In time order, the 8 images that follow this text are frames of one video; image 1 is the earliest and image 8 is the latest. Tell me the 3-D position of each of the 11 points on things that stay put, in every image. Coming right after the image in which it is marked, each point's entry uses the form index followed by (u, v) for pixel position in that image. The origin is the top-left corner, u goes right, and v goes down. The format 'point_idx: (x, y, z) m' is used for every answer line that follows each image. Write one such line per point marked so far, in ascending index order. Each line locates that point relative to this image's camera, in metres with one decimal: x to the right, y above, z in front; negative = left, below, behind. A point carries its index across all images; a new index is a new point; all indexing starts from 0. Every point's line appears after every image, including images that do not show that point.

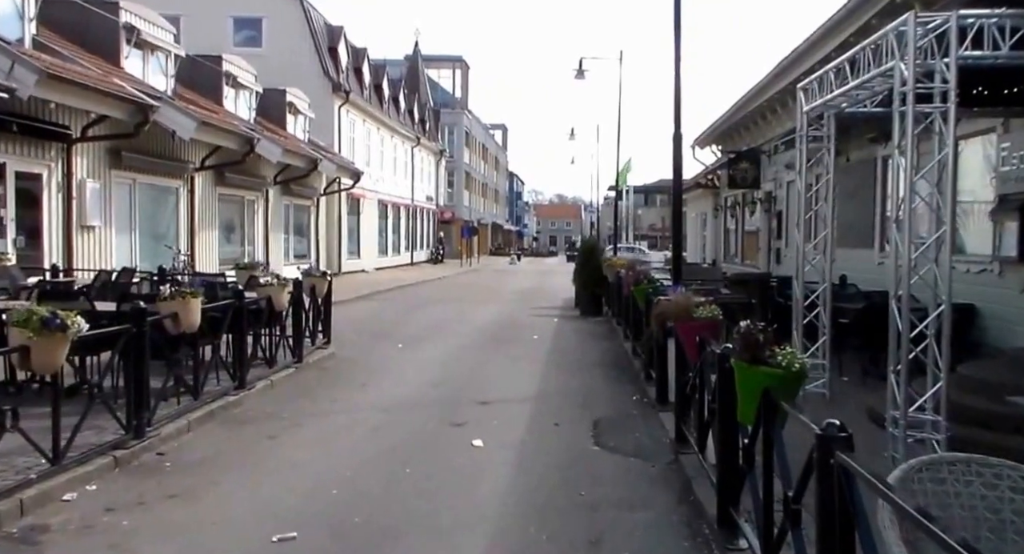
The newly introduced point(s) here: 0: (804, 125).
0: (+3.0, +1.5, +7.7) m
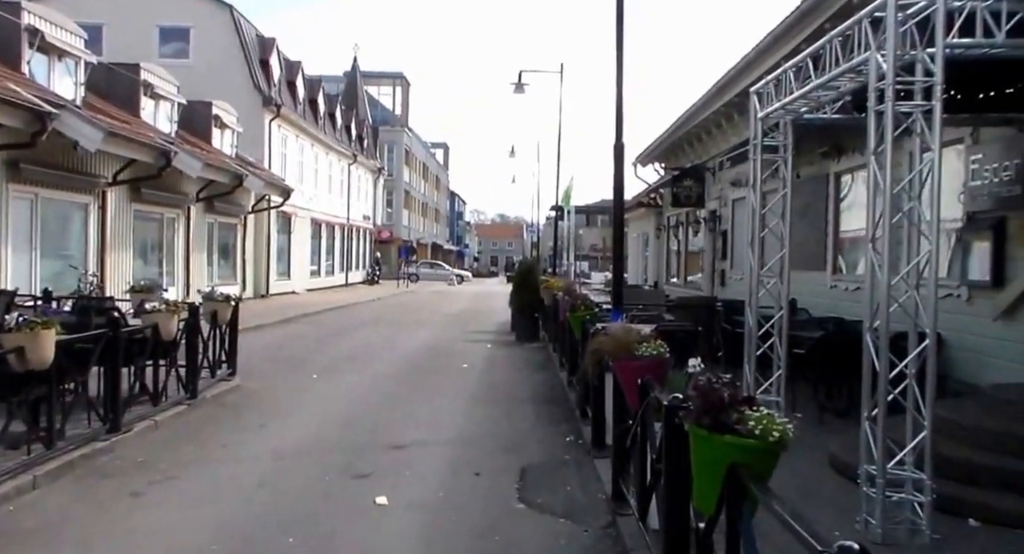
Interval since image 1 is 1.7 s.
0: (+2.2, +1.3, +6.8) m
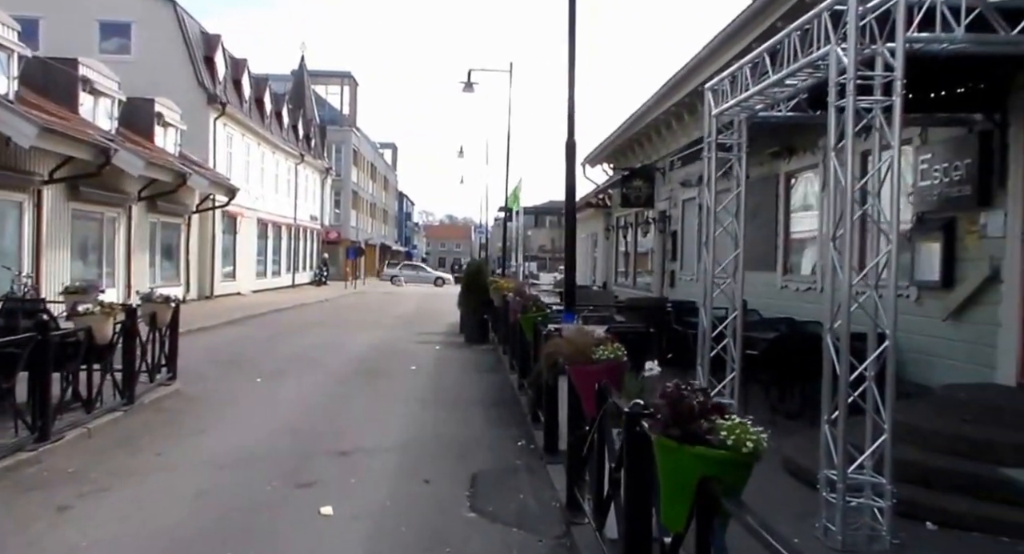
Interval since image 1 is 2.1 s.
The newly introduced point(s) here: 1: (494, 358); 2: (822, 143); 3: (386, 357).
0: (+1.8, +1.3, +6.7) m
1: (-0.4, -1.7, +15.7) m
2: (+3.9, +1.7, +9.3) m
3: (-2.7, -1.7, +16.0) m
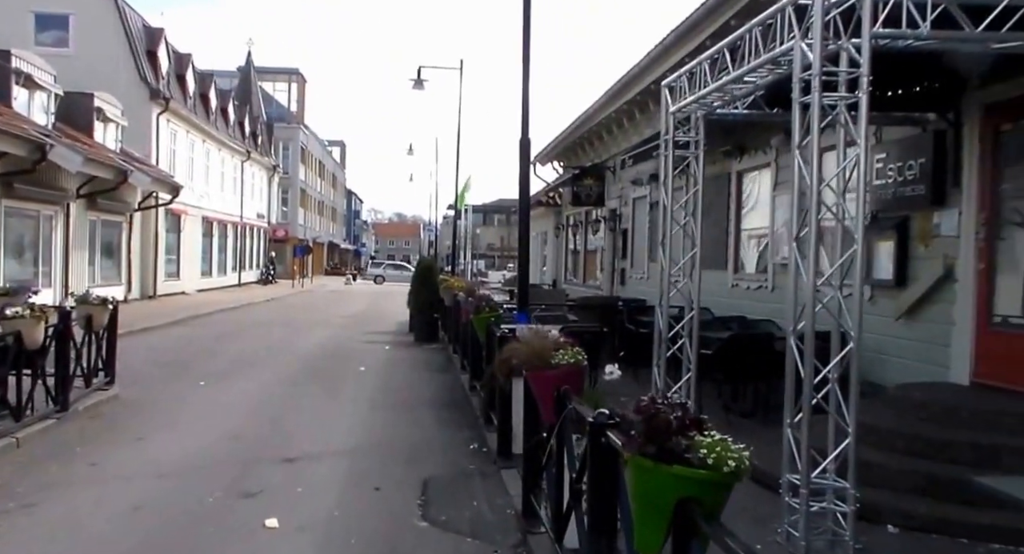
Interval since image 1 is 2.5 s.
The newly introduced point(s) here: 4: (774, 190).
0: (+1.4, +1.3, +6.6) m
1: (-1.4, -1.7, +15.5) m
2: (+3.3, +1.7, +9.3) m
3: (-3.7, -1.7, +15.6) m
4: (+3.3, +1.1, +9.5) m
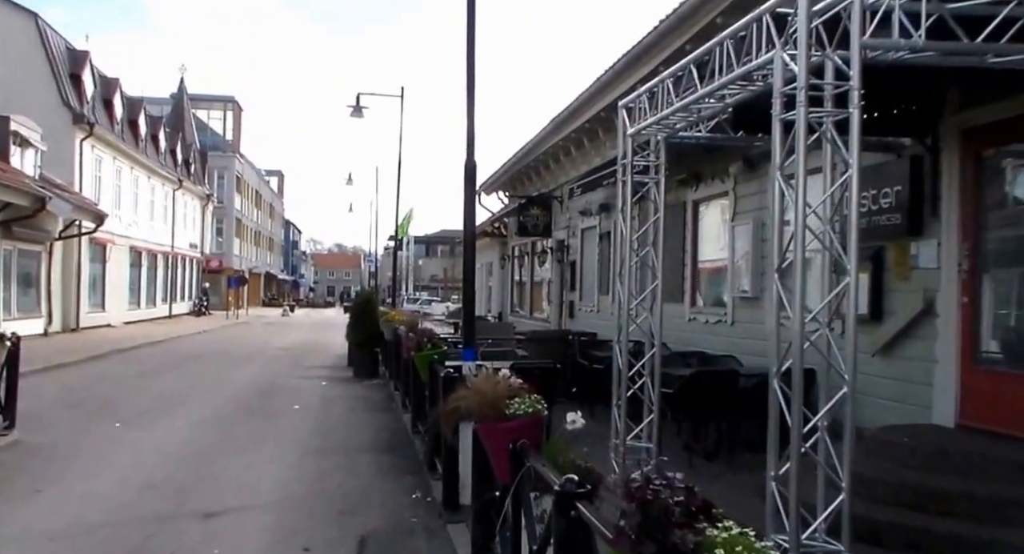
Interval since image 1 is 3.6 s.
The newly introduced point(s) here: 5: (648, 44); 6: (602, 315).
0: (+1.0, +1.0, +6.1) m
1: (-2.5, -2.3, +14.7) m
2: (+2.6, +1.3, +9.0) m
3: (-4.8, -2.3, +14.6) m
4: (+2.6, +0.7, +9.2) m
5: (+1.7, +2.9, +9.5) m
6: (+1.7, -0.7, +14.5) m
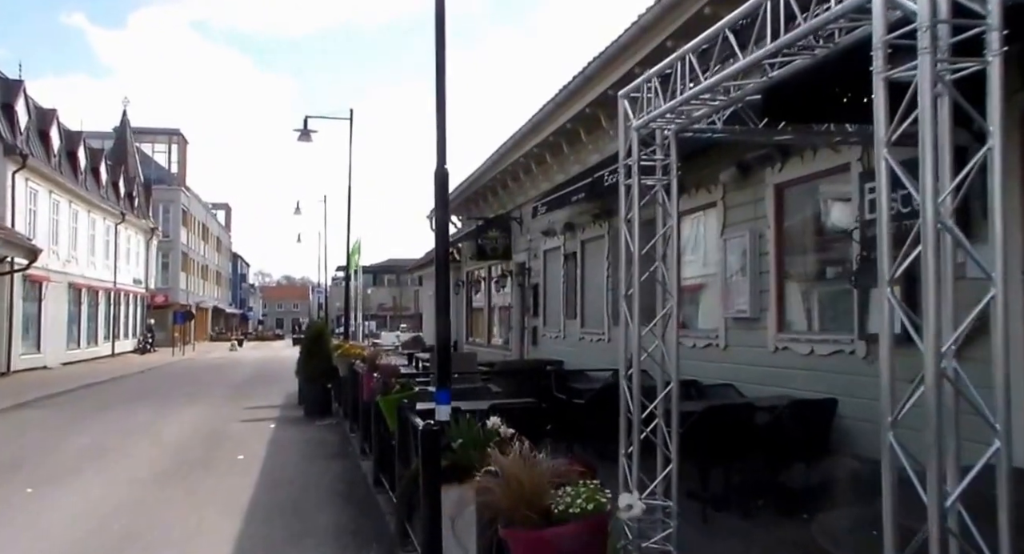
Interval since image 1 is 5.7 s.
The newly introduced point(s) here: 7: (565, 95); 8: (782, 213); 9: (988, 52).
0: (+0.8, +0.9, +5.2) m
1: (-3.0, -2.8, +13.4) m
2: (+2.3, +1.1, +8.2) m
3: (-5.3, -2.9, +13.2) m
4: (+2.3, +0.5, +8.3) m
5: (+1.3, +2.7, +8.7) m
6: (+1.1, -1.2, +13.6) m
7: (+0.8, +2.7, +11.2) m
8: (+2.6, +0.6, +7.3) m
9: (+1.6, +0.8, +2.8) m
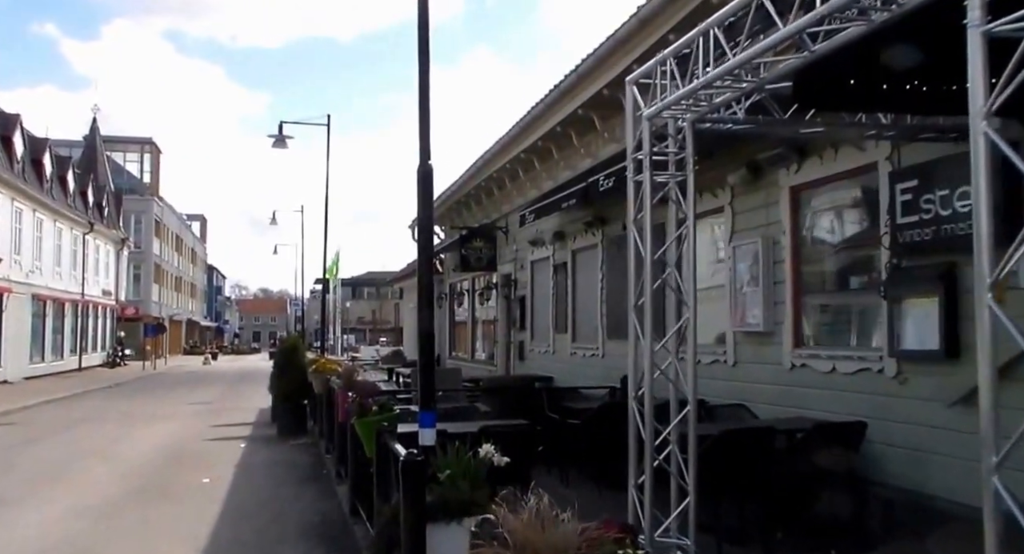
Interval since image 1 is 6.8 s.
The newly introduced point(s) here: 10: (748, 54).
0: (+0.8, +0.8, +4.6) m
1: (-3.3, -3.0, +12.6) m
2: (+2.2, +1.0, +7.6) m
3: (-5.6, -3.1, +12.3) m
4: (+2.2, +0.4, +7.8) m
5: (+1.2, +2.6, +8.1) m
6: (+0.8, -1.4, +12.9) m
7: (+0.6, +2.5, +10.6) m
8: (+2.5, +0.5, +6.8) m
9: (+1.7, +0.8, +2.2) m
10: (+1.1, +1.0, +3.6) m
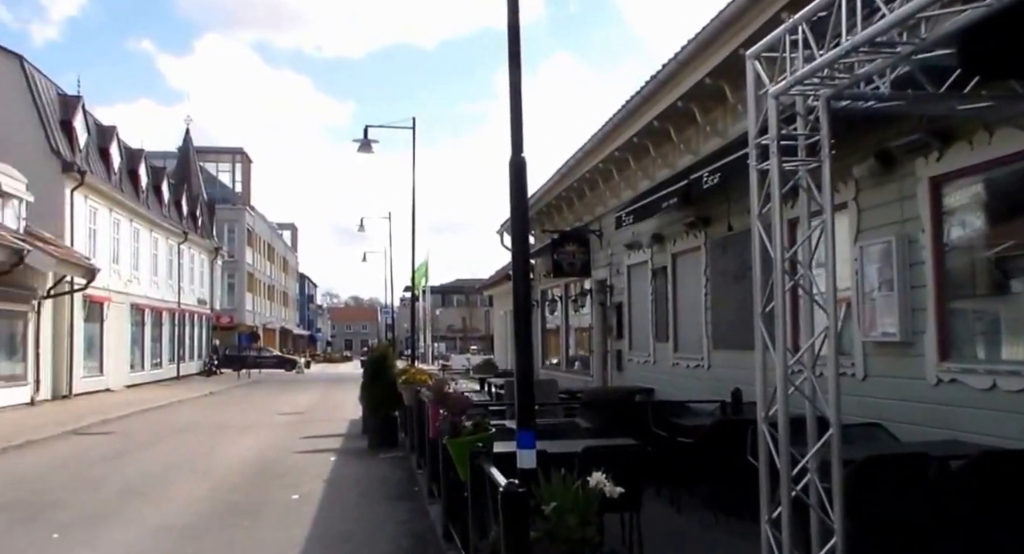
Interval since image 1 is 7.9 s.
0: (+1.4, +0.8, +4.0) m
1: (-1.7, -3.2, +12.4) m
2: (+3.1, +0.9, +6.8) m
3: (-4.0, -3.3, +12.4) m
4: (+3.2, +0.3, +7.0) m
5: (+2.1, +2.5, +7.5) m
6: (+2.4, -1.4, +12.2) m
7: (+1.9, +2.5, +10.0) m
8: (+3.4, +0.5, +5.9) m
9: (+2.0, +0.8, +1.5) m
10: (+1.6, +1.0, +3.0) m
